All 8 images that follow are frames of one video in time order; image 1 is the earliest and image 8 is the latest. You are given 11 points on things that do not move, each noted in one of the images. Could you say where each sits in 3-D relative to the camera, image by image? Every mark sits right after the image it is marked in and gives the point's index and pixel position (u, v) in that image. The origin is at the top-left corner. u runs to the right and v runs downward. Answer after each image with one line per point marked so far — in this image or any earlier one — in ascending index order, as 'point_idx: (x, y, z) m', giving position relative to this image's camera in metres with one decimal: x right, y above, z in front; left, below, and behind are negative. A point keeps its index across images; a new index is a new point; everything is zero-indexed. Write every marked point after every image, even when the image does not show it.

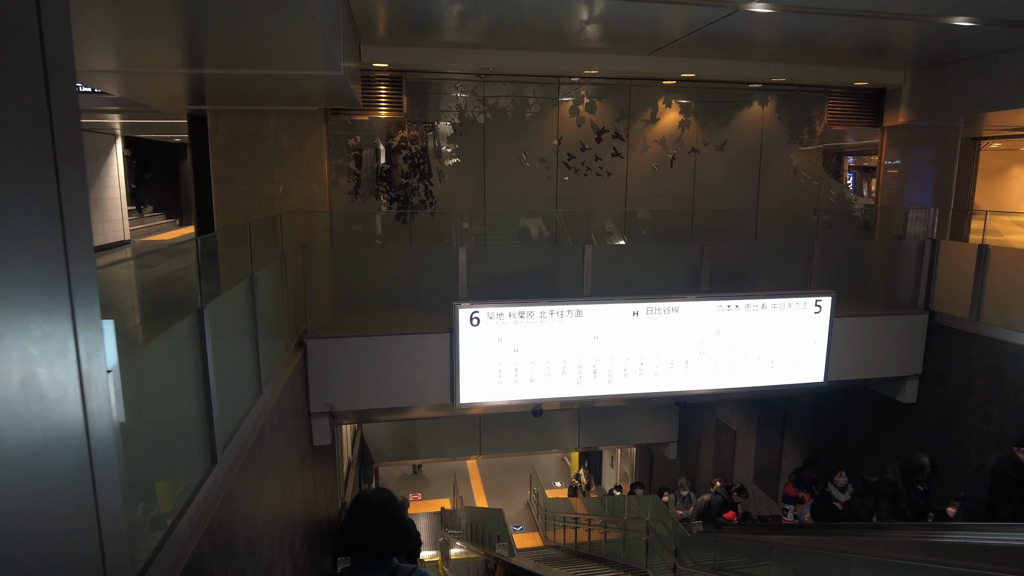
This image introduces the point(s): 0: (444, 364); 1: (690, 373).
0: (-0.5, -0.6, +5.0) m
1: (+1.5, -0.7, +5.2) m
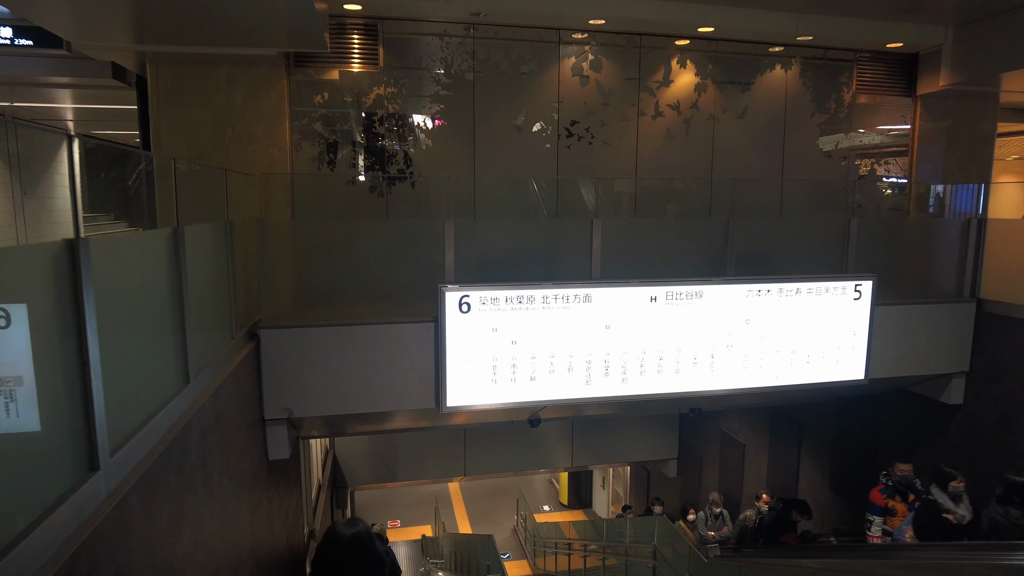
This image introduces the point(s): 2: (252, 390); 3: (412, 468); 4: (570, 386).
0: (-0.5, -0.5, +4.2) m
1: (+1.4, -0.6, +4.5) m
2: (-1.5, -0.6, +3.7) m
3: (-1.3, -2.3, +8.2) m
4: (+0.4, -0.7, +4.2) m
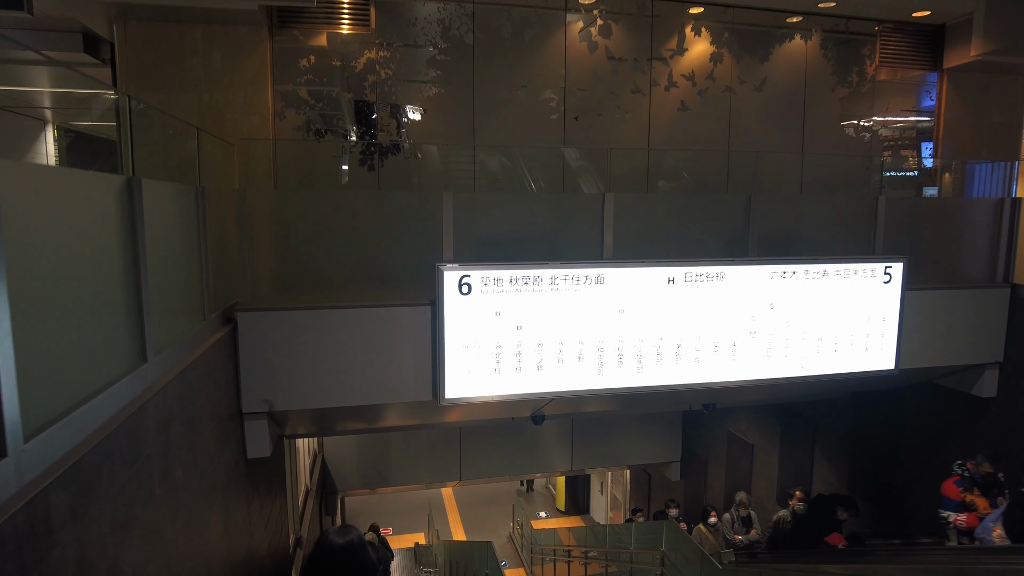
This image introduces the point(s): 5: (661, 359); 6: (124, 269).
0: (-0.5, -0.4, +3.8) m
1: (+1.5, -0.5, +4.1) m
2: (-1.5, -0.5, +3.3) m
3: (-1.3, -2.2, +7.8) m
4: (+0.4, -0.5, +3.9) m
5: (+0.9, -0.4, +4.0) m
6: (-1.3, +0.1, +2.1) m
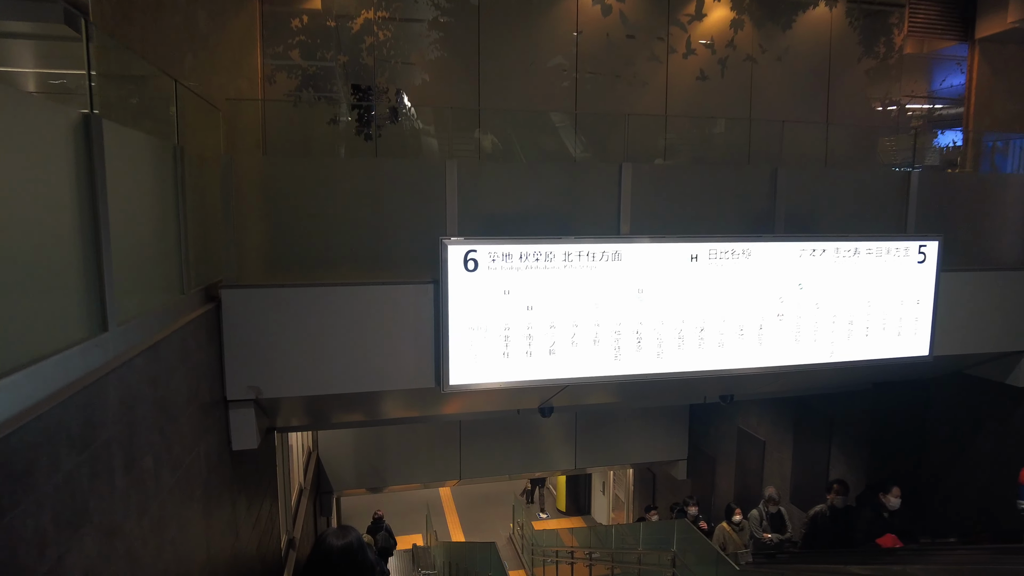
0: (-0.5, -0.2, +3.5) m
1: (+1.5, -0.3, +3.8) m
2: (-1.4, -0.3, +3.0) m
3: (-1.3, -2.1, +7.5) m
4: (+0.5, -0.4, +3.6) m
5: (+1.0, -0.3, +3.7) m
6: (-1.2, +0.2, +1.8) m
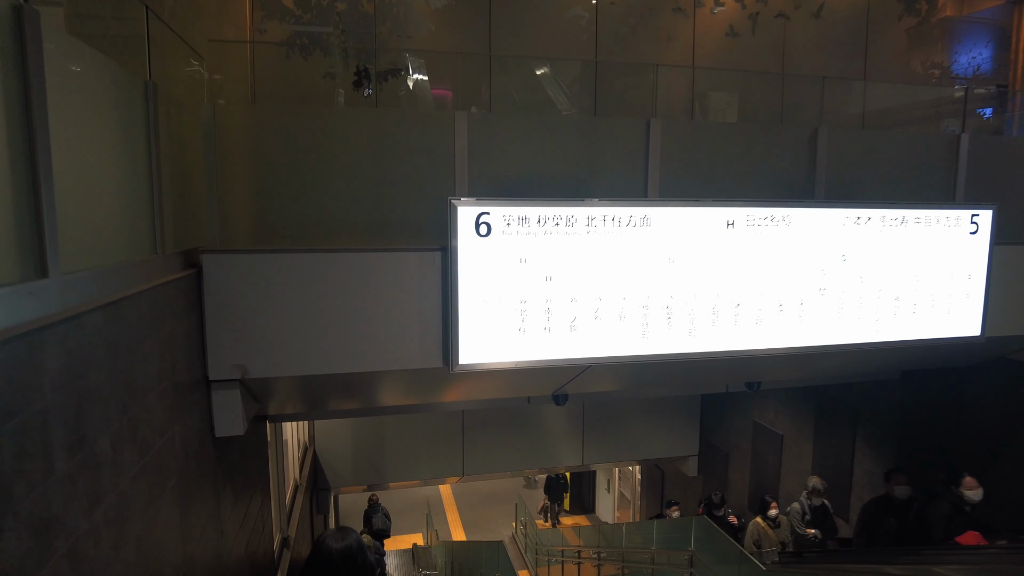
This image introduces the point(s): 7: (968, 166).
0: (-0.4, -0.1, +3.1) m
1: (+1.6, -0.2, +3.5) m
2: (-1.3, -0.2, +2.6) m
3: (-1.2, -2.0, +7.1) m
4: (+0.6, -0.3, +3.2) m
5: (+1.1, -0.2, +3.3) m
6: (-1.1, +0.3, +1.5) m
7: (+2.8, +0.7, +3.9) m
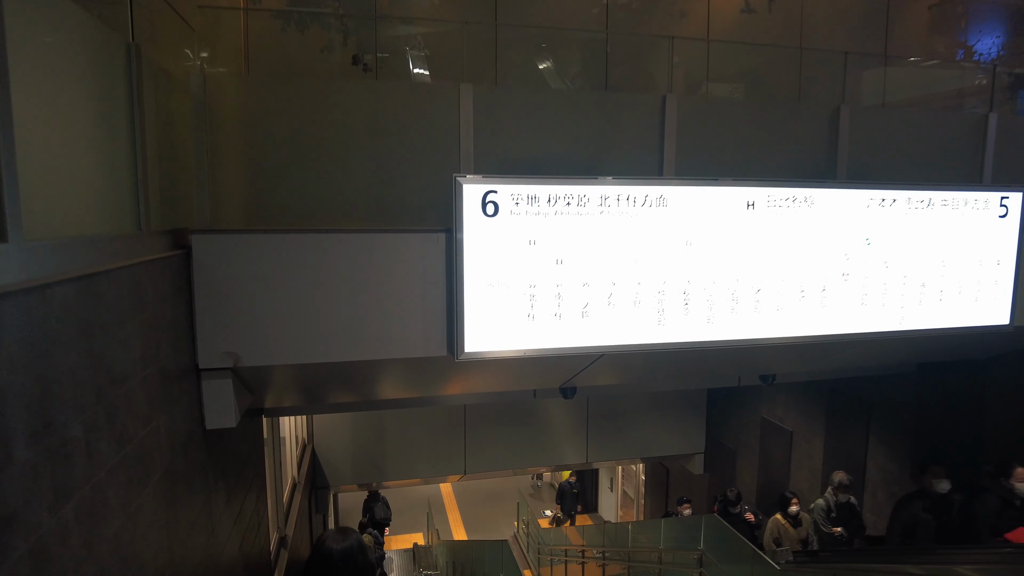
0: (-0.3, 0.0, +3.0) m
1: (+1.6, -0.1, +3.3) m
2: (-1.3, -0.1, +2.5) m
3: (-1.2, -1.9, +6.9) m
4: (+0.6, -0.2, +3.0) m
5: (+1.1, -0.1, +3.2) m
6: (-1.1, +0.4, +1.3) m
7: (+2.8, +0.8, +3.8) m
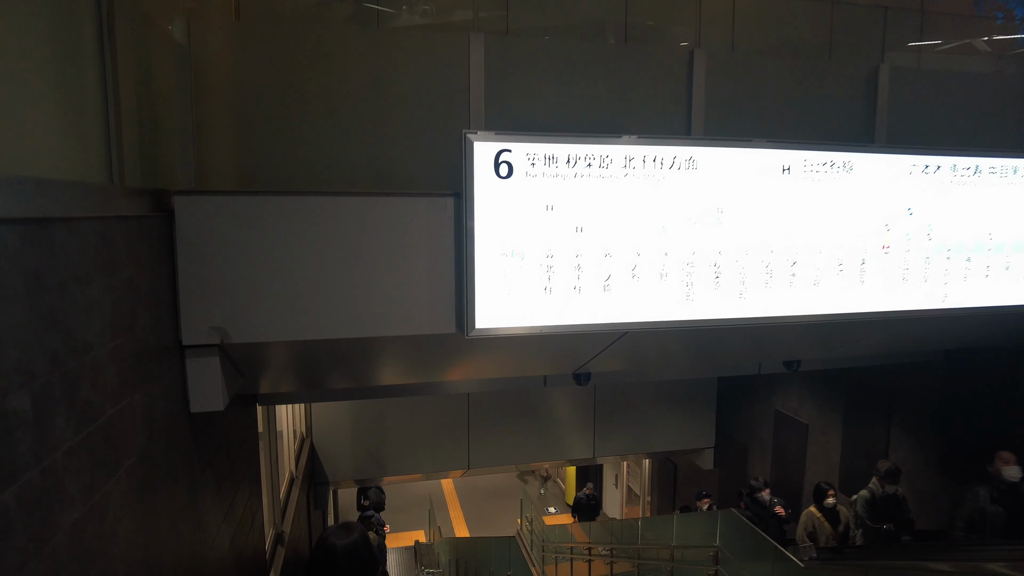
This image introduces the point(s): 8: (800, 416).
0: (-0.3, +0.1, +2.7) m
1: (+1.7, 0.0, +3.1) m
2: (-1.2, 0.0, +2.2) m
3: (-1.1, -1.7, +6.7) m
4: (+0.7, -0.1, +2.8) m
5: (+1.2, 0.0, +2.9) m
6: (-1.0, +0.5, +1.0) m
7: (+2.9, +0.9, +3.5) m
8: (+3.2, -1.4, +7.0) m
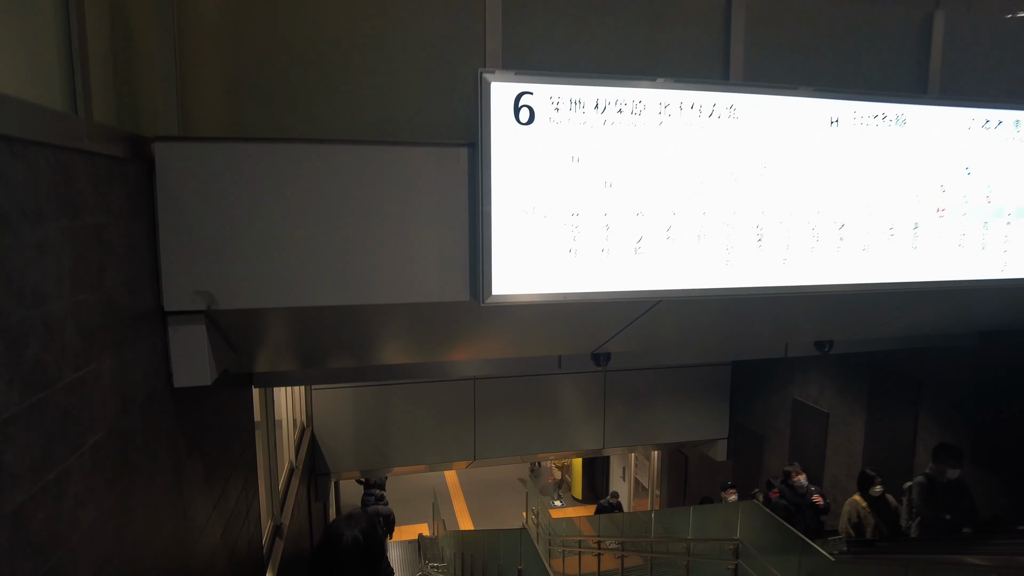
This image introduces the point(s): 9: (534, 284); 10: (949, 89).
0: (-0.2, +0.3, +2.4) m
1: (+1.8, +0.2, +2.8) m
2: (-1.2, +0.1, +1.9) m
3: (-1.0, -1.6, +6.4) m
4: (+0.7, +0.1, +2.5) m
5: (+1.2, +0.2, +2.6) m
6: (-1.0, +0.7, +0.8) m
7: (+3.0, +1.1, +3.2) m
8: (+3.2, -1.2, +6.7) m
9: (+0.1, 0.0, +2.4) m
10: (+2.0, +0.9, +3.0) m
